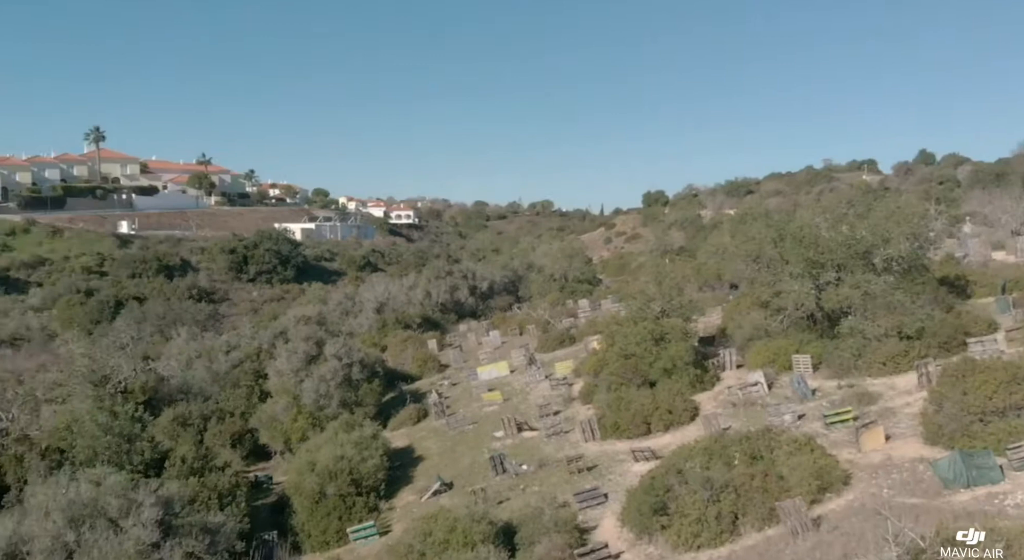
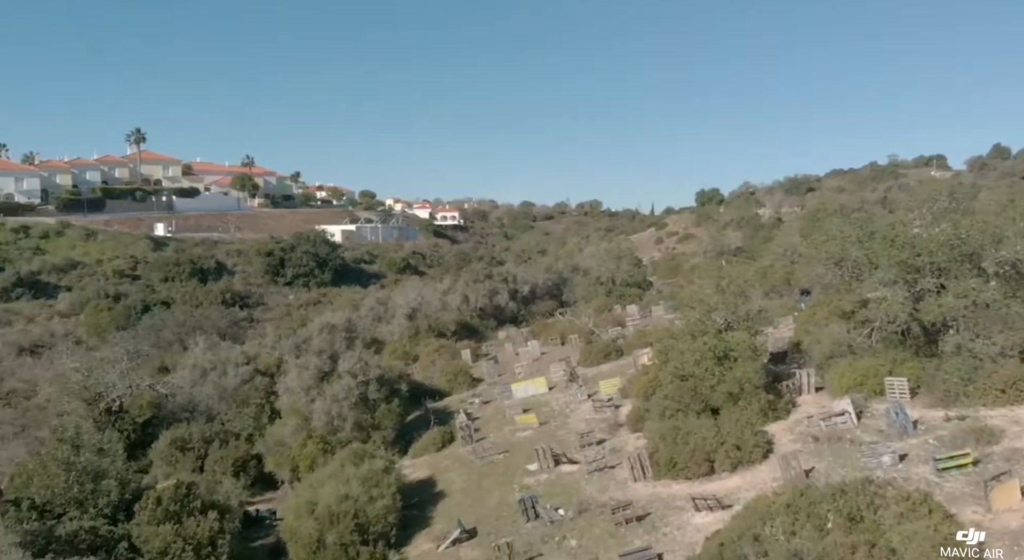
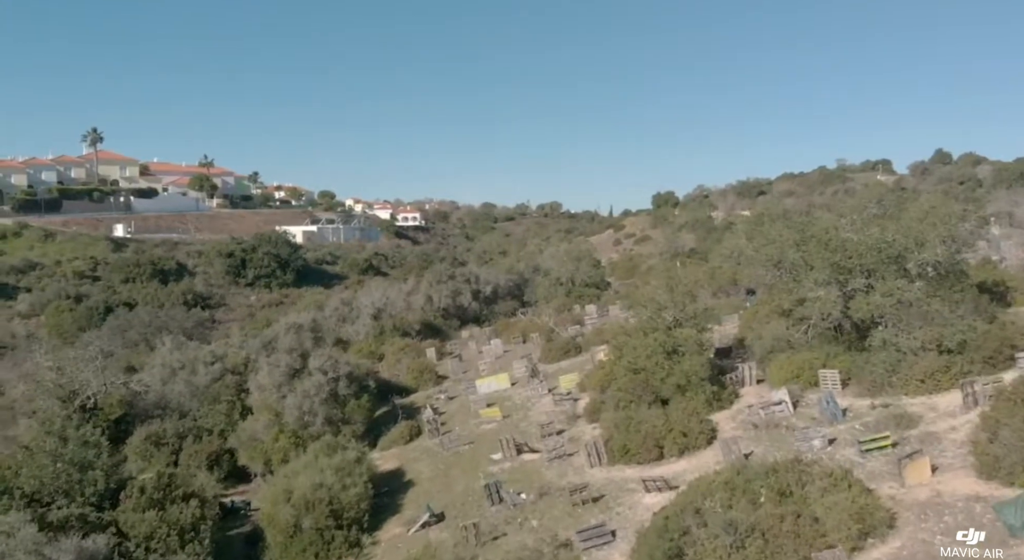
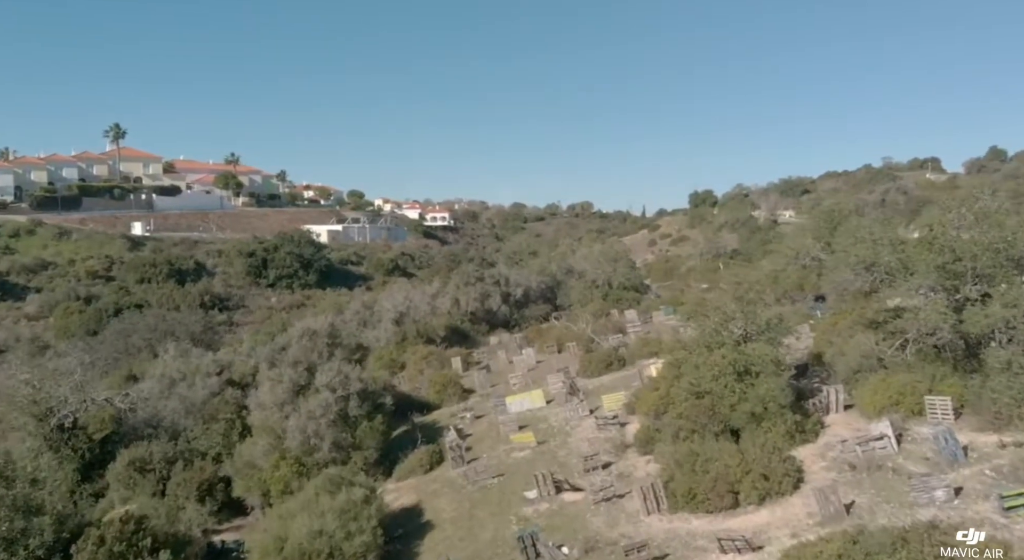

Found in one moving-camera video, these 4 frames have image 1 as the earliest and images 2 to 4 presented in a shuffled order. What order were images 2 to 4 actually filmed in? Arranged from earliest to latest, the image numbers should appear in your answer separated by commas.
3, 2, 4
